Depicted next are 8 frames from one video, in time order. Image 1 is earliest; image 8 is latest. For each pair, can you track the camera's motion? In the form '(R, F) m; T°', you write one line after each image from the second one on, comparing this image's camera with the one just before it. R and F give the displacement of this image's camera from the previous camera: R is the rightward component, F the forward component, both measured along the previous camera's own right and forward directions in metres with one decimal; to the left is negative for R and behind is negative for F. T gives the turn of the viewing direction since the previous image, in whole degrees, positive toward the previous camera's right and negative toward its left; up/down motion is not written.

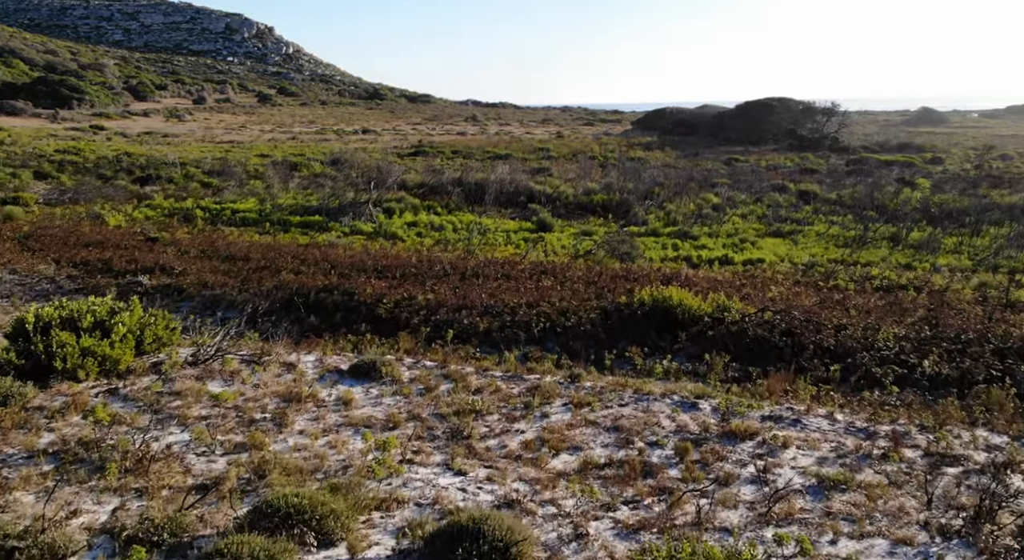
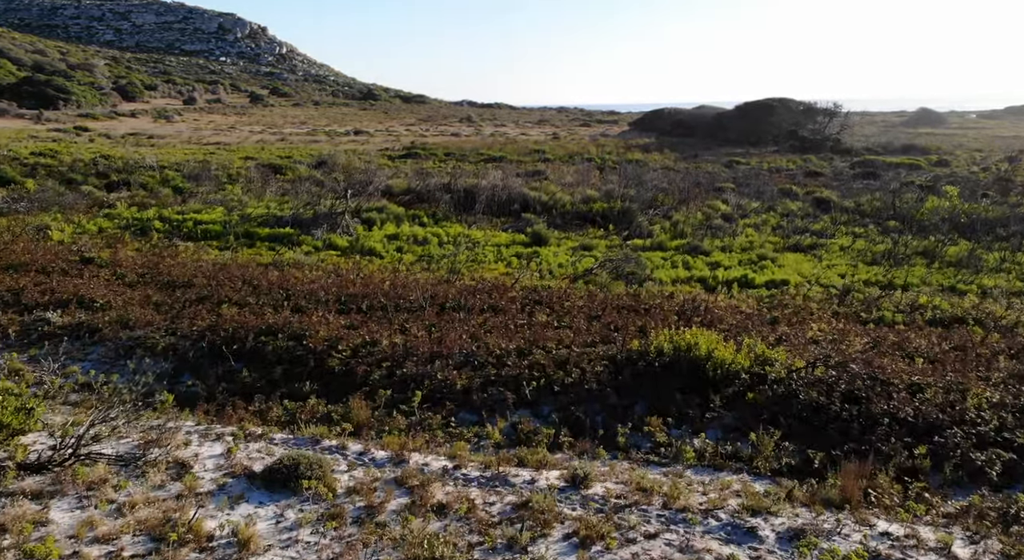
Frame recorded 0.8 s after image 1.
(+0.1, +1.7) m; 0°
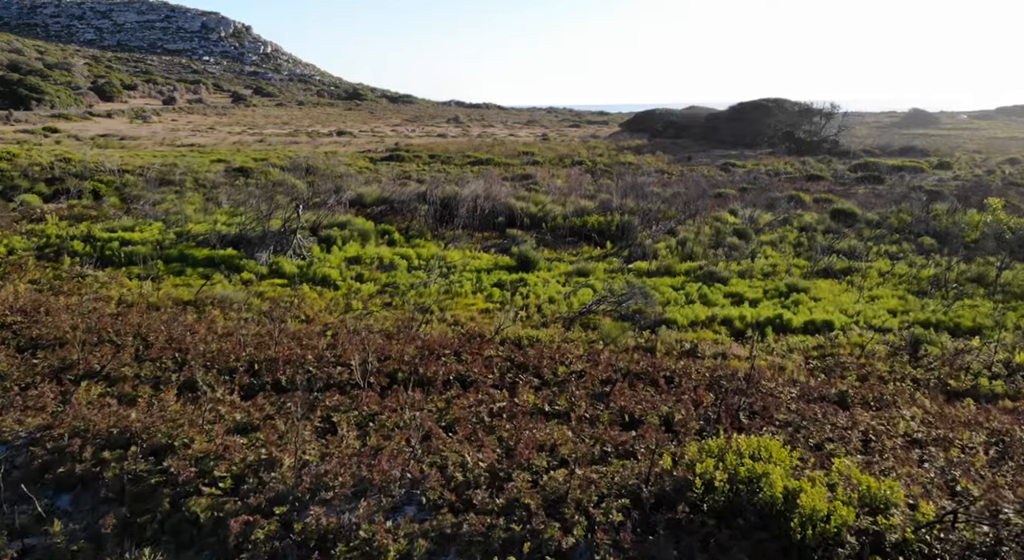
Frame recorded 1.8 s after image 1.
(+0.1, +2.4) m; +1°
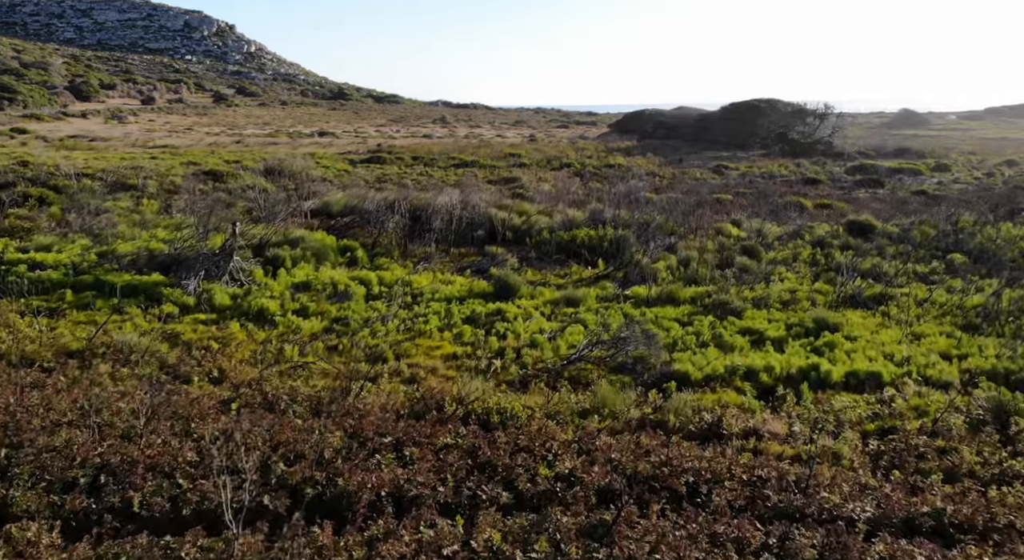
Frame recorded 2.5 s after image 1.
(+0.2, +2.0) m; +1°
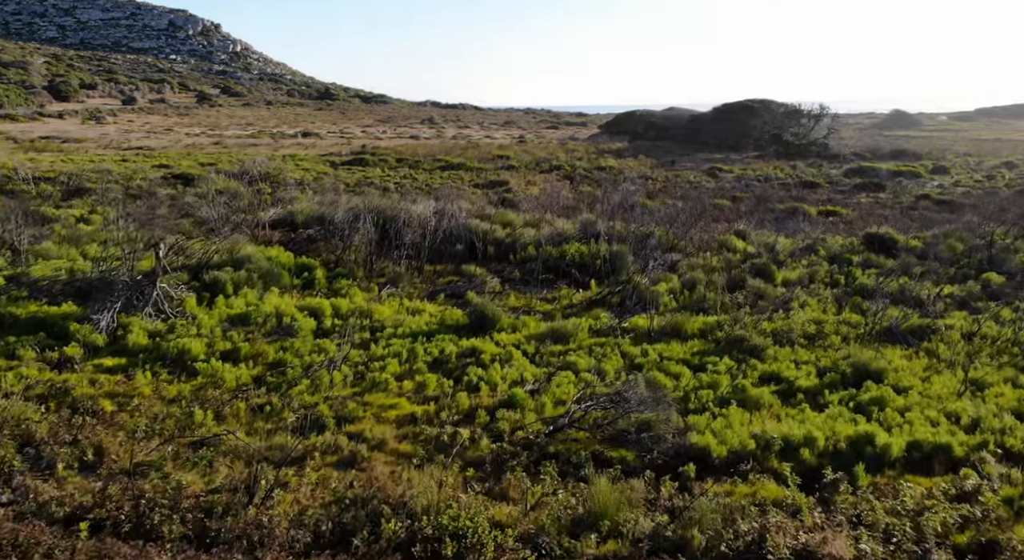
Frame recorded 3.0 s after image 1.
(+0.1, +1.8) m; +1°
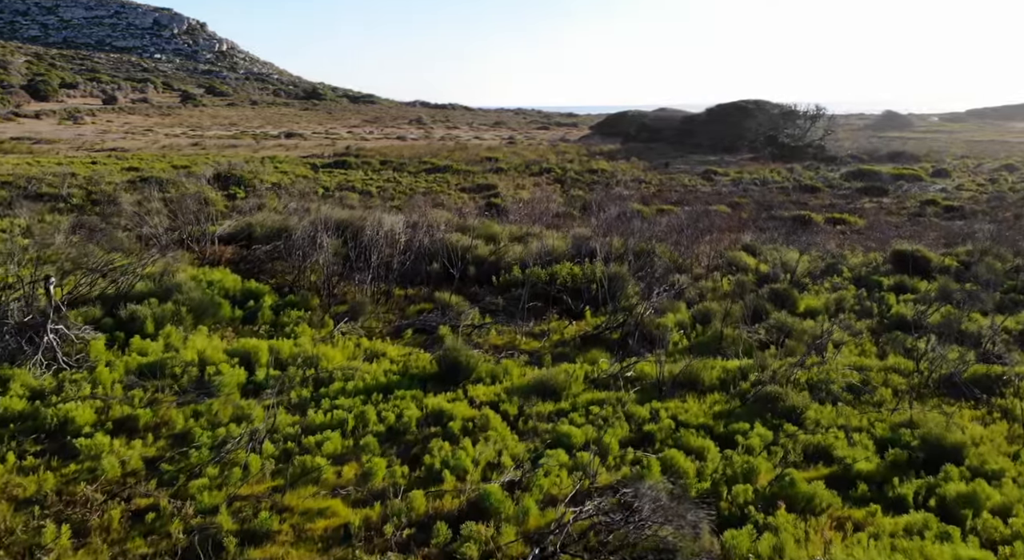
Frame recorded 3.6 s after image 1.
(+0.1, +1.9) m; +1°
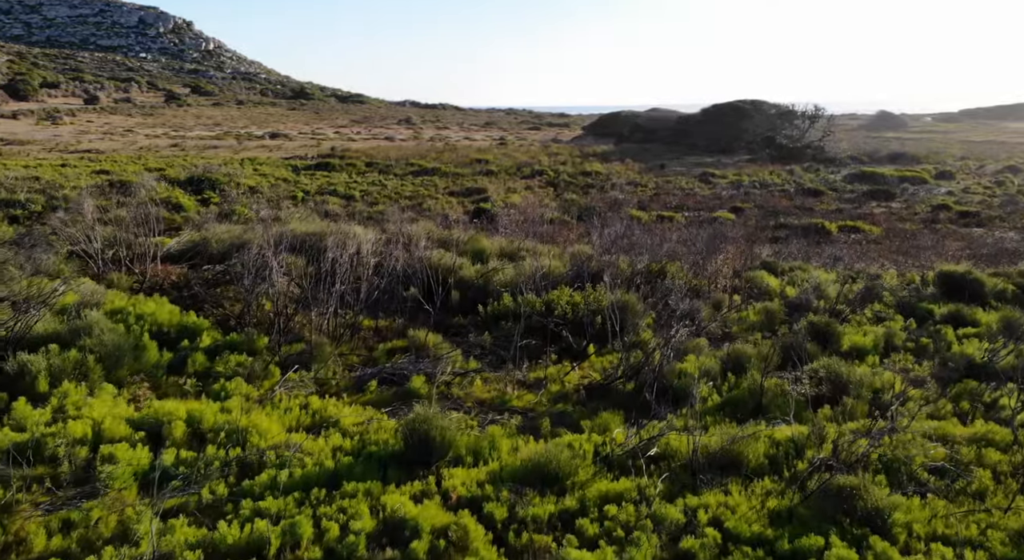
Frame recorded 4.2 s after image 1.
(0.0, +1.9) m; +1°
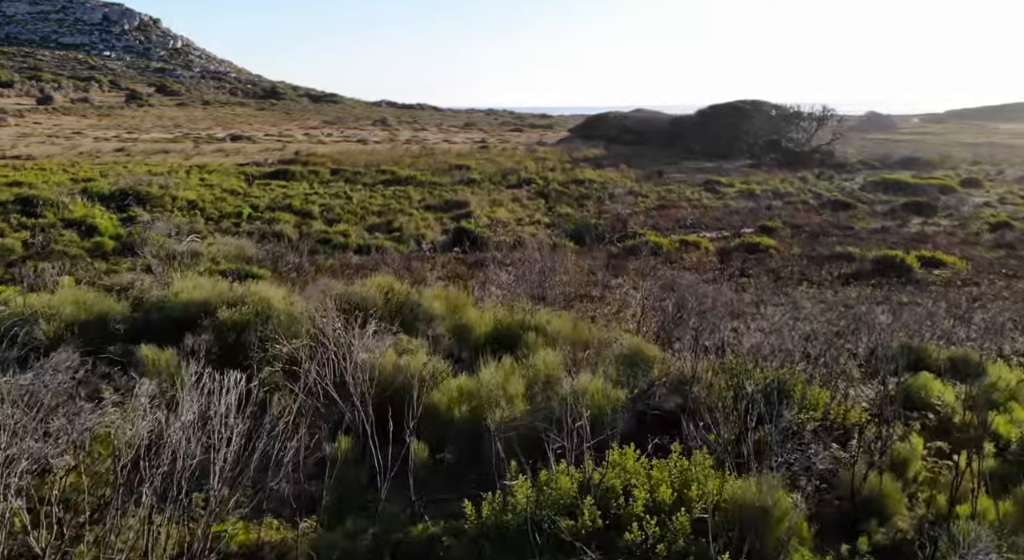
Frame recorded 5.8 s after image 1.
(-0.2, +5.3) m; +1°
